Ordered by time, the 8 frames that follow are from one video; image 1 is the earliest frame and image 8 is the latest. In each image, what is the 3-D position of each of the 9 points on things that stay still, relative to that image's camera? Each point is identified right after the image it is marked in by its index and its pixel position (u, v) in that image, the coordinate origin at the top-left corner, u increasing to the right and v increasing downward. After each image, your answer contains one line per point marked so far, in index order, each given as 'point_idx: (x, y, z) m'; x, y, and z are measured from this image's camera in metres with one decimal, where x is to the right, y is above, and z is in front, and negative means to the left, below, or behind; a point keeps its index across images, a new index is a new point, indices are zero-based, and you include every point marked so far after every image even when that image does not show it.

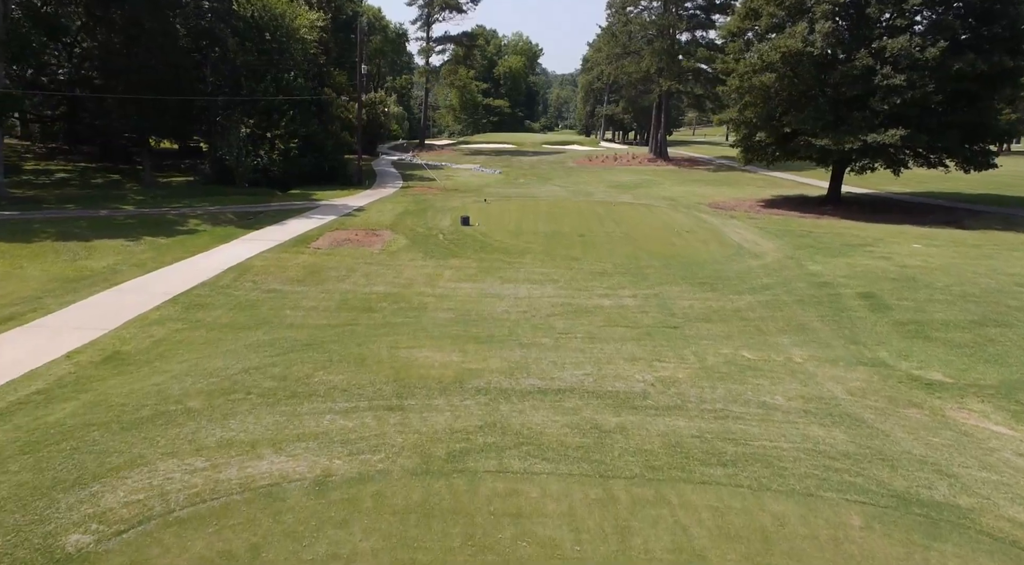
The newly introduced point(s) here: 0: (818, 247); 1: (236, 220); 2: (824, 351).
0: (+7.4, +0.8, +16.3) m
1: (-7.8, +1.8, +19.0) m
2: (+4.2, -0.9, +9.2) m
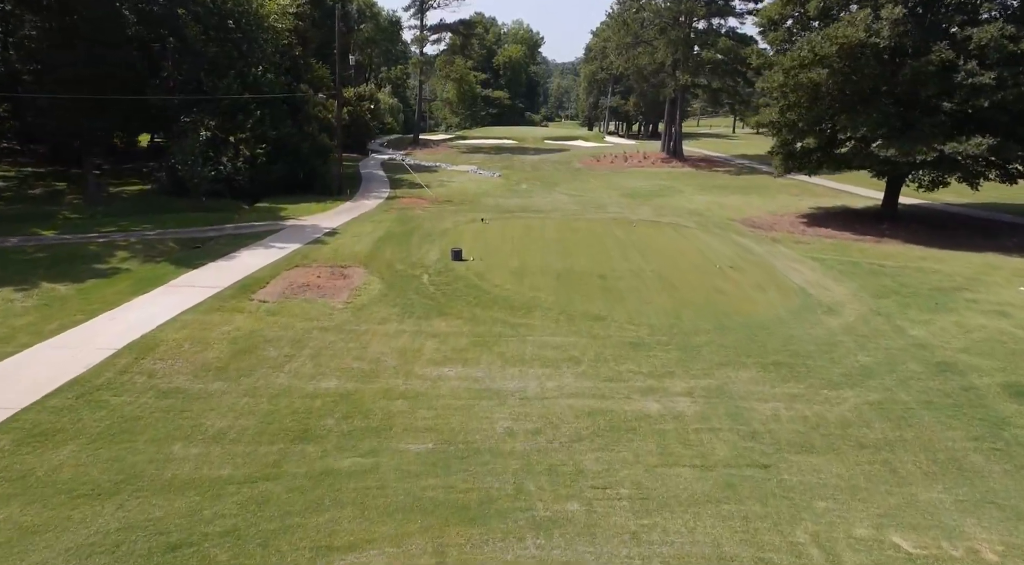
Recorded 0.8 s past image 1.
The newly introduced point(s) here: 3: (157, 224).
0: (+7.4, -0.2, +12.8) m
1: (-7.7, +0.7, +15.5) m
2: (+4.3, -2.1, +5.7) m
3: (-9.6, +1.6, +18.3) m
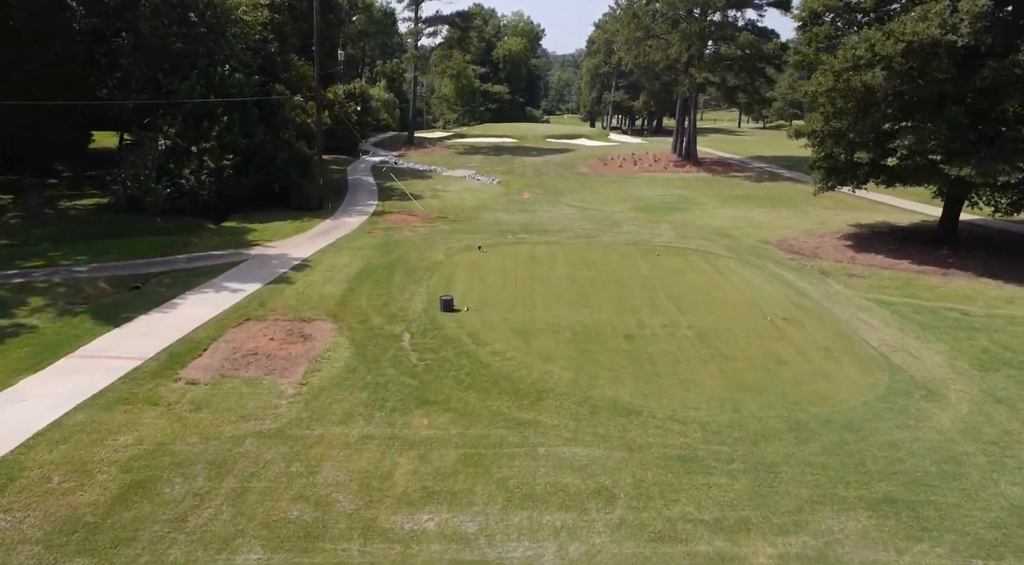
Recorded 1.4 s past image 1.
0: (+7.5, -1.2, +10.0) m
1: (-7.6, -0.2, +12.7) m
2: (+4.4, -3.2, +3.0) m
3: (-9.5, +0.7, +15.6) m
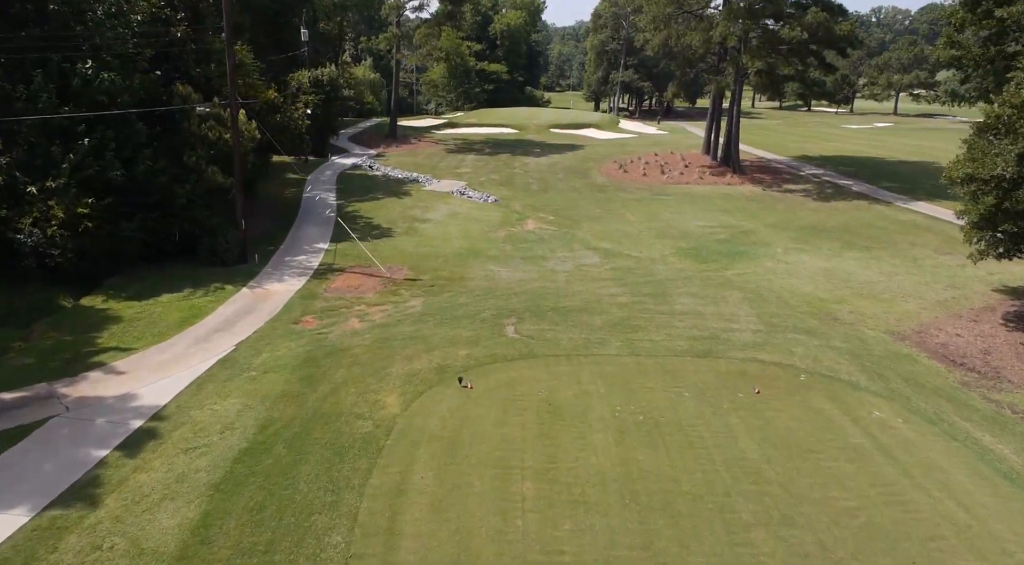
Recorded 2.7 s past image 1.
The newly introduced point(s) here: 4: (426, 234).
0: (+7.5, -3.7, +3.6) m
1: (-7.6, -2.6, +6.2) m
2: (+4.4, -5.9, -3.4) m
3: (-9.5, -1.6, +9.0) m
4: (-2.5, +1.4, +19.9) m
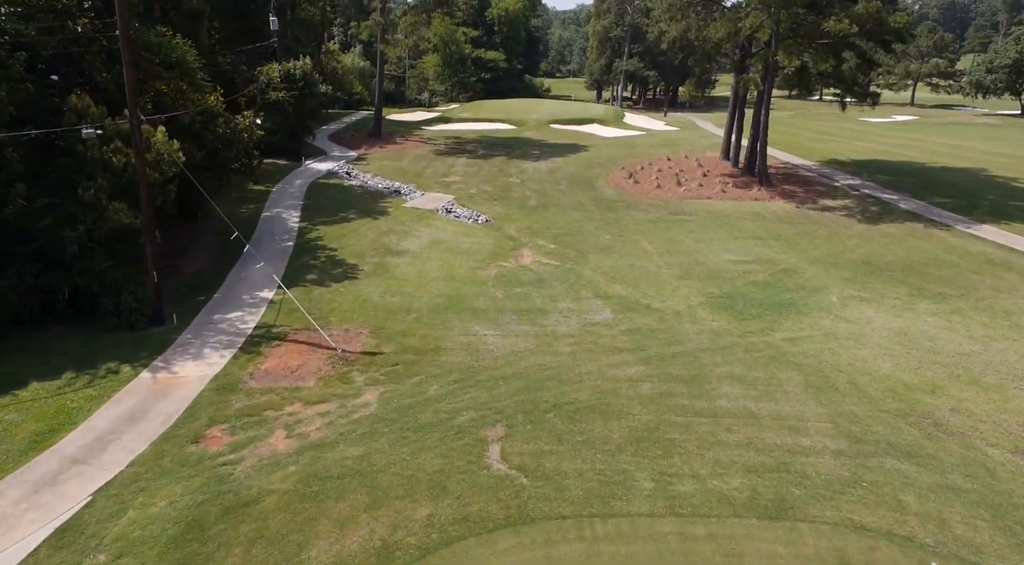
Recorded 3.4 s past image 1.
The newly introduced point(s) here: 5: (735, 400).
0: (+7.3, -5.2, +0.1) m
1: (-7.8, -4.1, +2.7) m
2: (+4.3, -7.6, -6.9) m
3: (-9.7, -3.0, +5.4) m
4: (-2.7, +0.2, +16.3) m
5: (+3.5, -1.8, +10.5) m
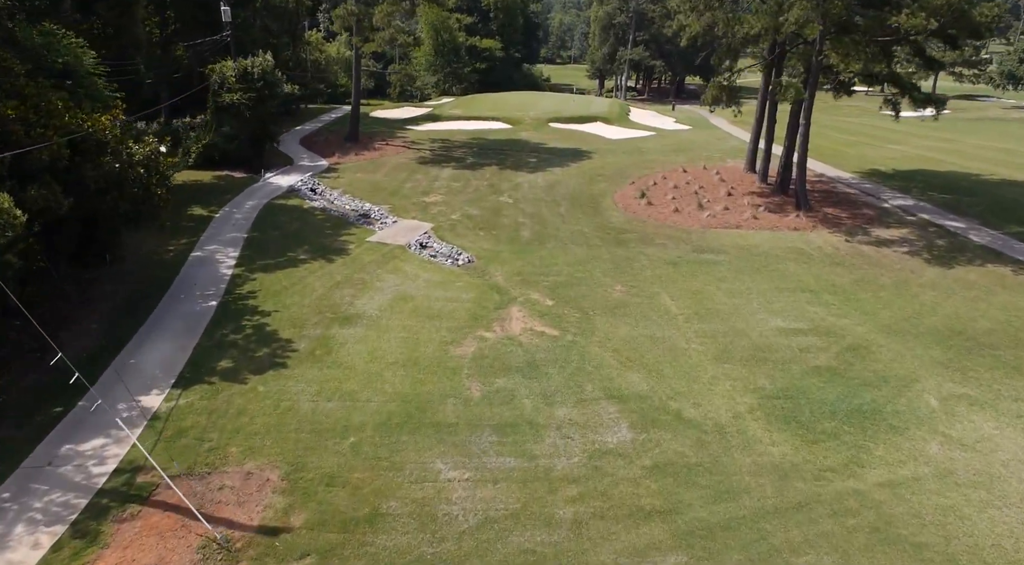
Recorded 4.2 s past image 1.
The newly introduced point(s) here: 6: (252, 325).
0: (+7.0, -7.1, -3.9) m
1: (-8.1, -5.9, -1.3) m
2: (+3.9, -9.6, -10.7) m
3: (-10.0, -4.8, +1.5) m
4: (-3.0, -1.4, +12.2) m
5: (+3.2, -3.5, +6.5) m
6: (-5.1, -0.8, +13.4) m
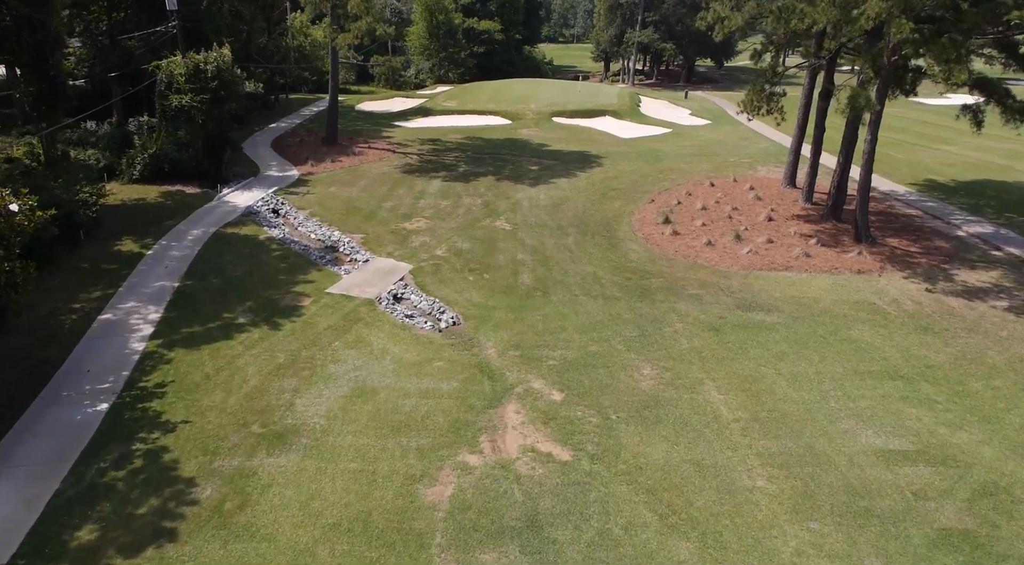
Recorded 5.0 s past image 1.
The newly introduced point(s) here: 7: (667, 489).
0: (+6.9, -9.2, -7.4) m
1: (-8.2, -7.9, -4.9) m
2: (+3.8, -11.9, -14.2) m
3: (-10.1, -6.7, -2.1) m
4: (-3.1, -2.9, +8.5) m
5: (+3.1, -5.2, +2.8) m
6: (-5.2, -2.4, +9.7) m
7: (+2.1, -2.8, +9.1) m
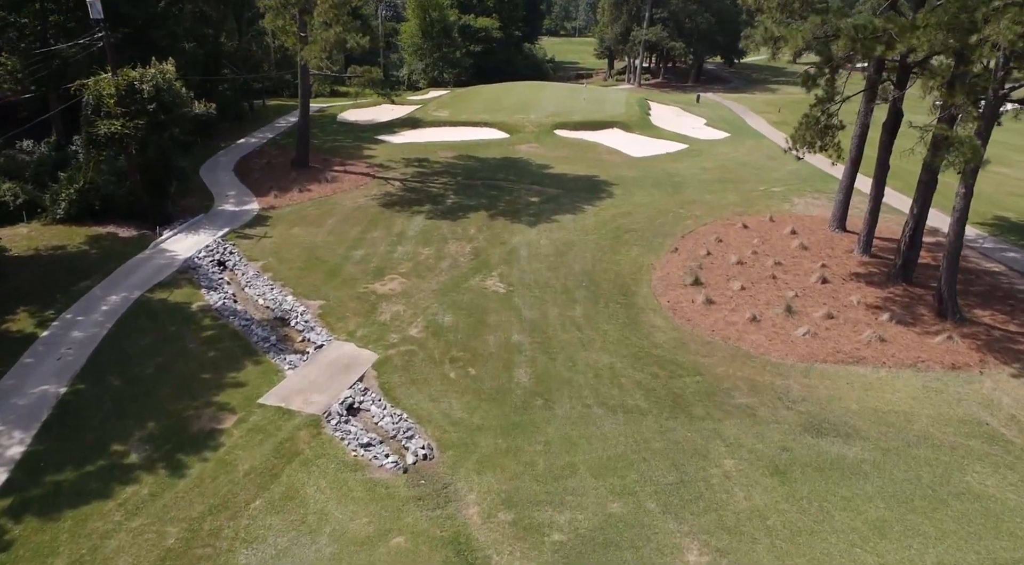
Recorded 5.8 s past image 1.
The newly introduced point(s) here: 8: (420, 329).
0: (+6.7, -11.3, -11.0) m
1: (-8.4, -10.0, -8.5) m
2: (+3.6, -14.0, -17.8) m
3: (-10.3, -8.7, -5.7) m
4: (-3.3, -4.8, +4.9) m
5: (+2.9, -7.2, -0.8) m
6: (-5.4, -4.3, +6.0) m
7: (+2.0, -4.7, +5.5) m
8: (-1.9, -1.0, +14.2) m
